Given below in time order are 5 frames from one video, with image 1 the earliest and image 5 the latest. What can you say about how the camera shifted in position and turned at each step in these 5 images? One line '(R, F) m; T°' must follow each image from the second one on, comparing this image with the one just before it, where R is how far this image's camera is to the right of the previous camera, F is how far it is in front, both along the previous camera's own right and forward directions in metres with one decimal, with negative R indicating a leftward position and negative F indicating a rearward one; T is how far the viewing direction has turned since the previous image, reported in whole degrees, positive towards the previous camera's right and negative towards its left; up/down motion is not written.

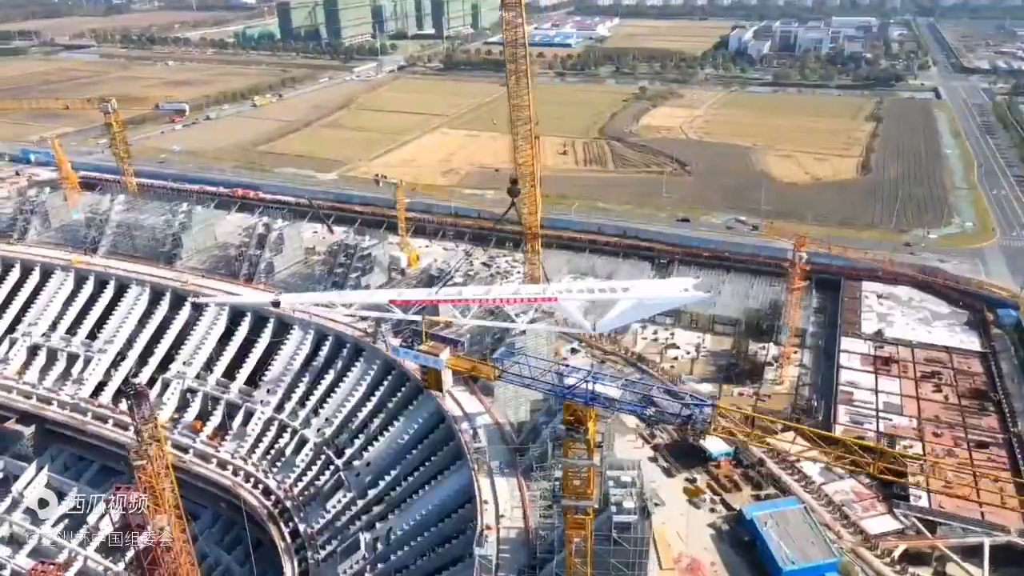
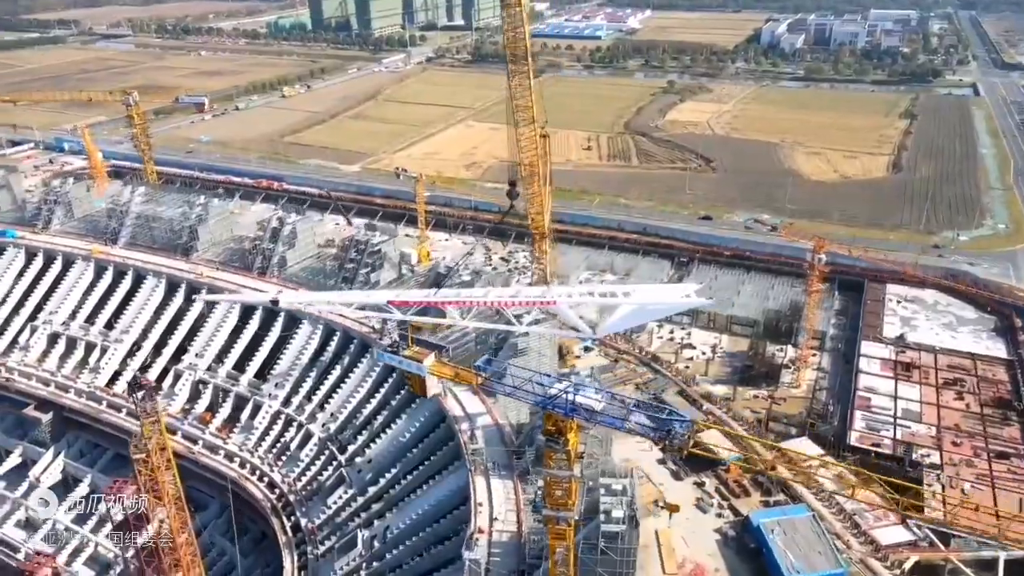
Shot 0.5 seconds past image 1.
(+1.1, +0.2) m; -2°
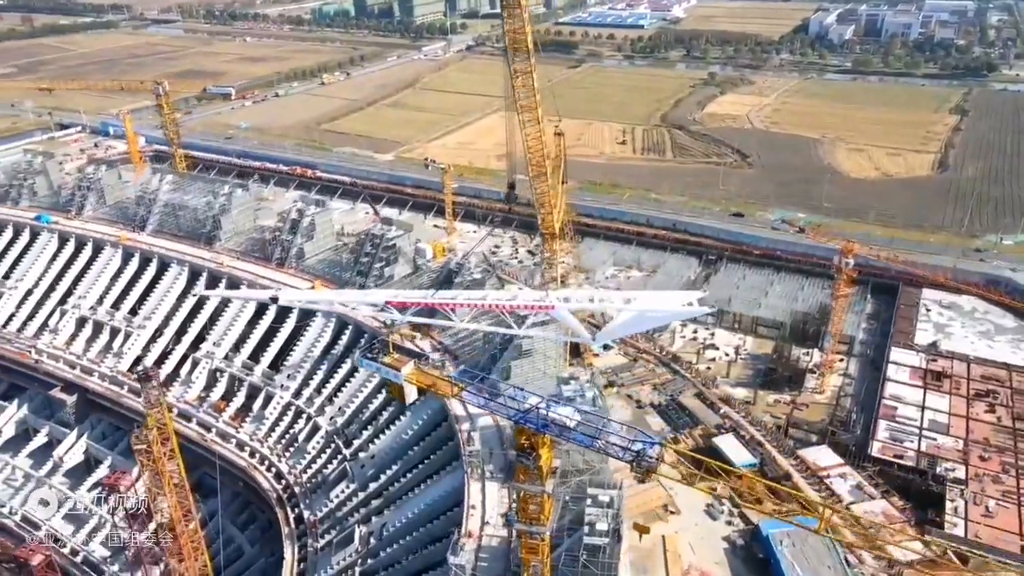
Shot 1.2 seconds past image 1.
(+1.6, +0.3) m; -3°
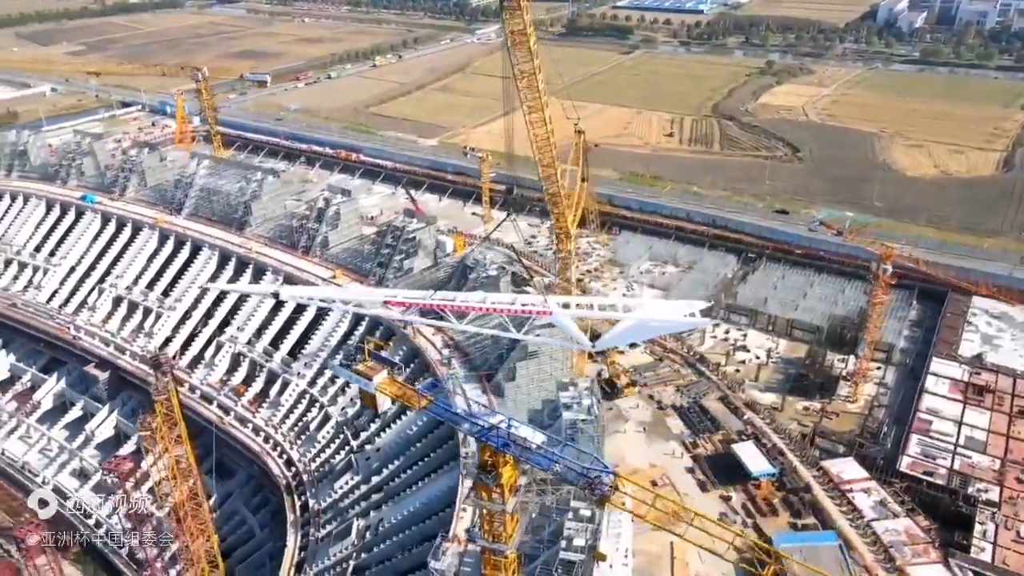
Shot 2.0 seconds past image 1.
(+2.1, +0.4) m; -4°
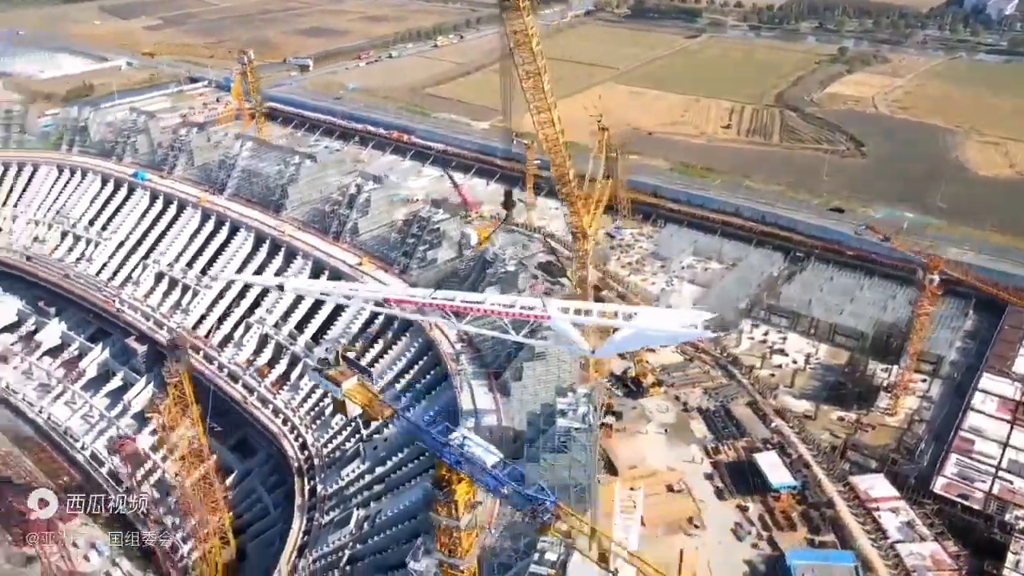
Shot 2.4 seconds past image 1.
(+2.4, +0.4) m; -5°
